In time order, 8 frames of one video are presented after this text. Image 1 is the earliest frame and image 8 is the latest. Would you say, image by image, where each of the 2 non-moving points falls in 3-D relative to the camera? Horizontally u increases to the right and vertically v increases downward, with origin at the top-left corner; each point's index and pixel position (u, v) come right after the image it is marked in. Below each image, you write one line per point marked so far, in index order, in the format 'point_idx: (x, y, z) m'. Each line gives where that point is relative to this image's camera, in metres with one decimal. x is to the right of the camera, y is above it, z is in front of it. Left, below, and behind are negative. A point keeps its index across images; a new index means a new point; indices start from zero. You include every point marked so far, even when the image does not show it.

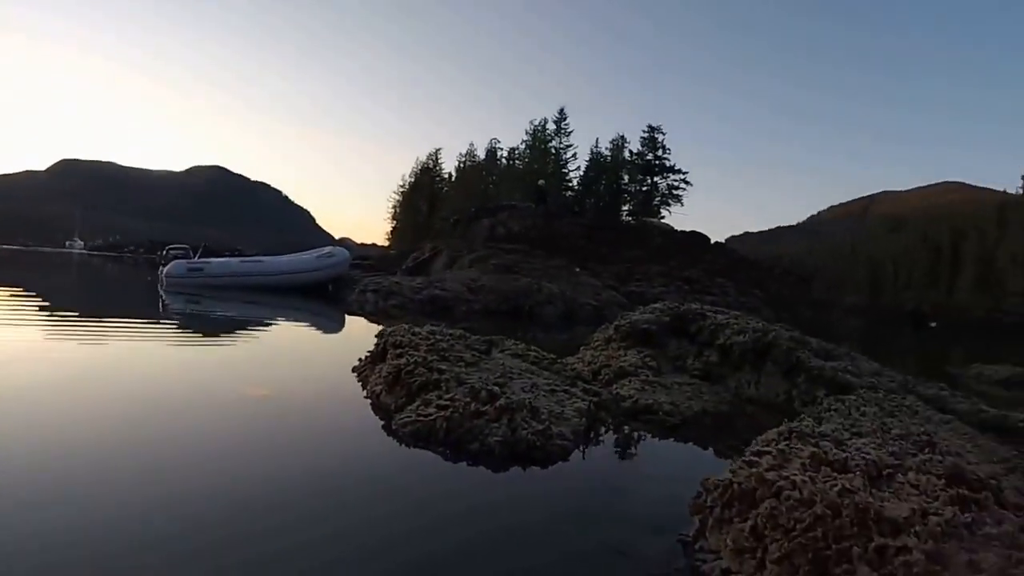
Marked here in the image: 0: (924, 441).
0: (+5.7, -2.1, +10.5) m
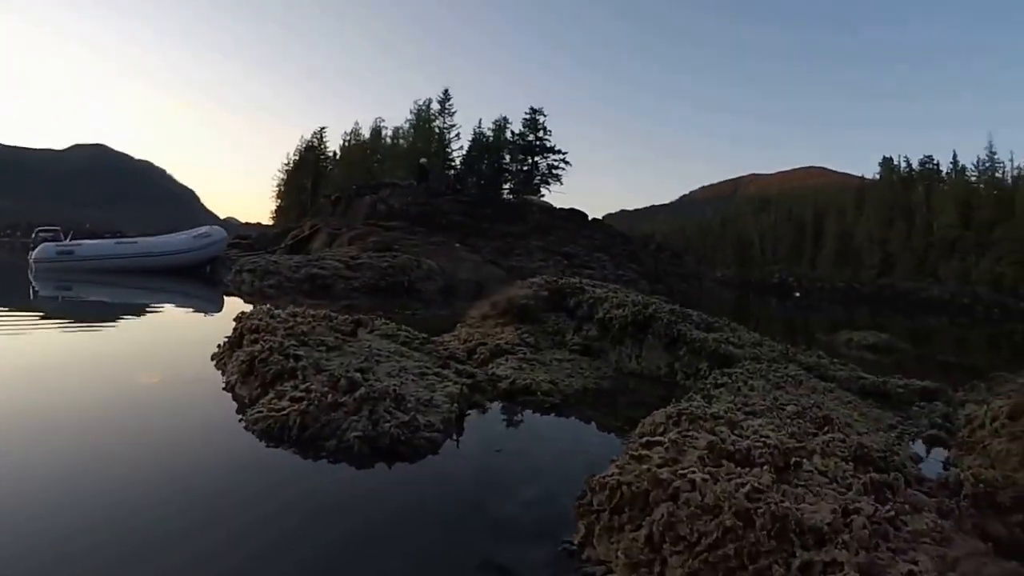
0: (+3.9, -1.7, +9.7) m
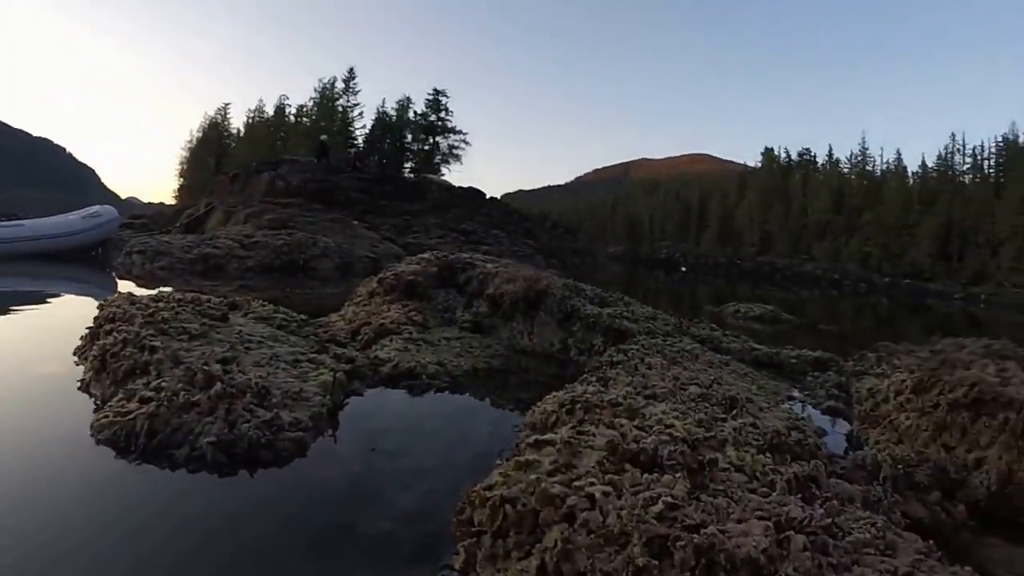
0: (+2.4, -1.3, +8.9) m
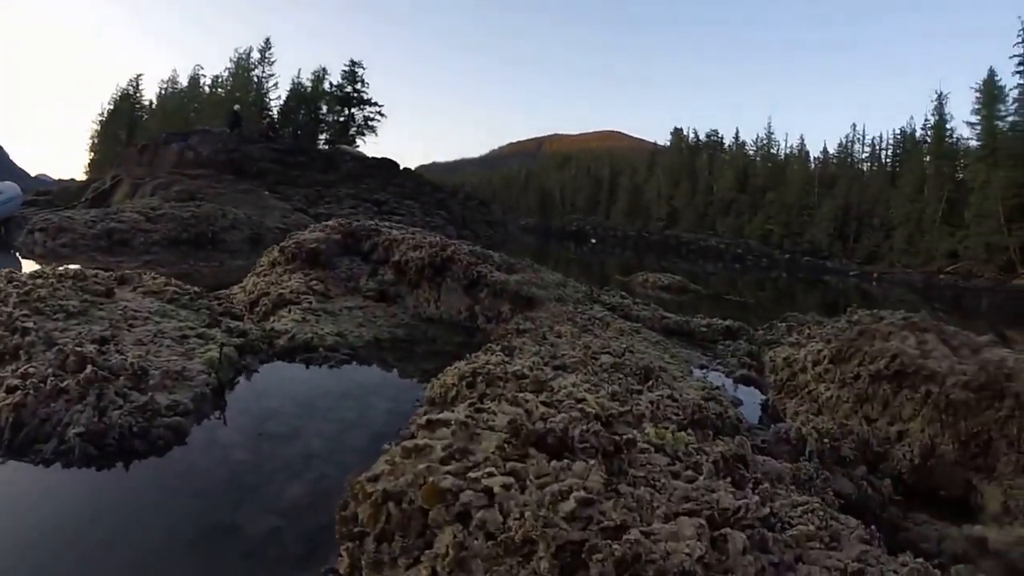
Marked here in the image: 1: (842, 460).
0: (+1.4, -0.9, +8.3) m
1: (+3.1, -1.6, +7.1) m
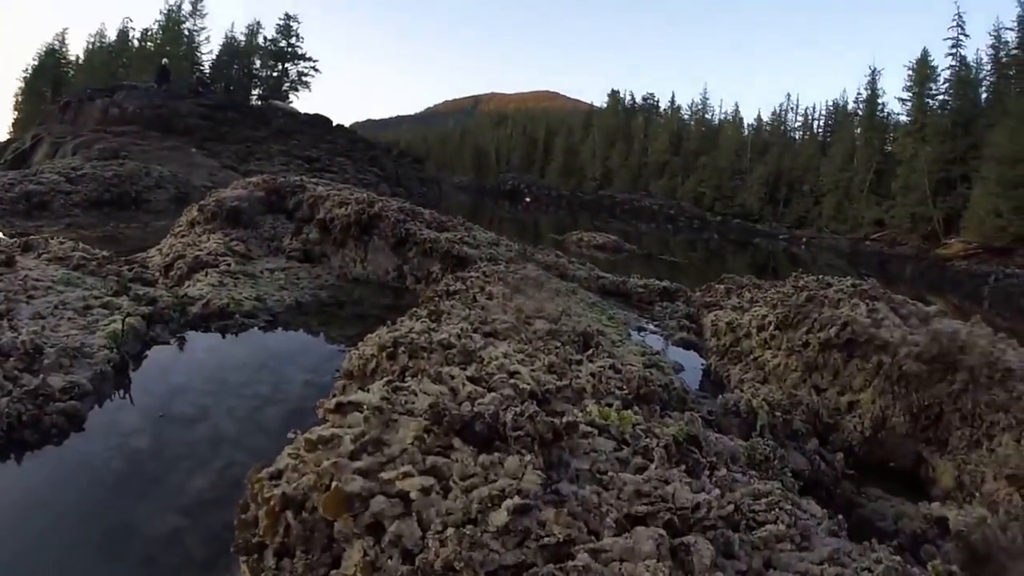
0: (+0.7, -0.5, +7.8) m
1: (+2.5, -1.2, +6.7) m
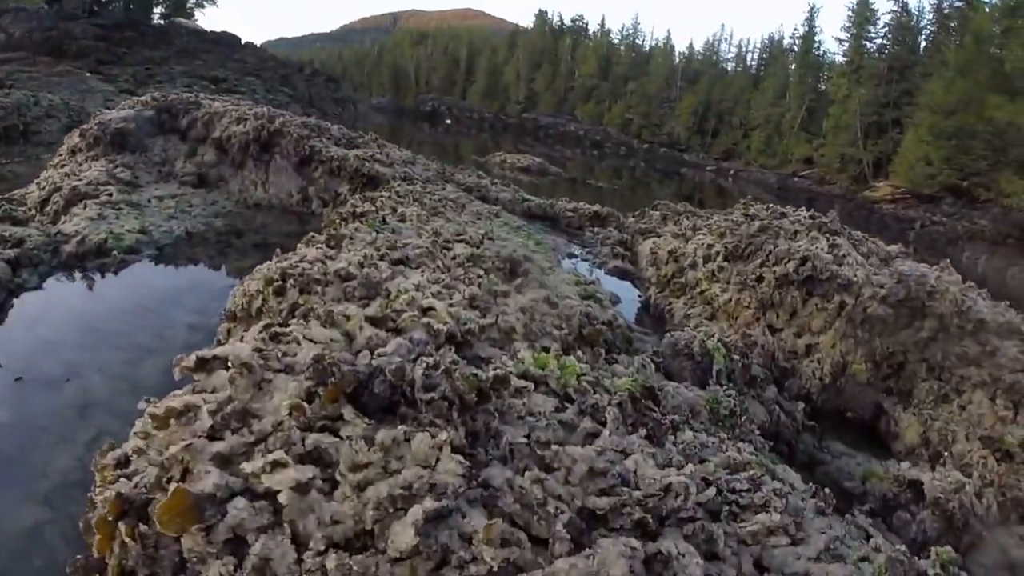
0: (0.0, +0.1, +6.8) m
1: (+1.9, -0.7, +6.0) m
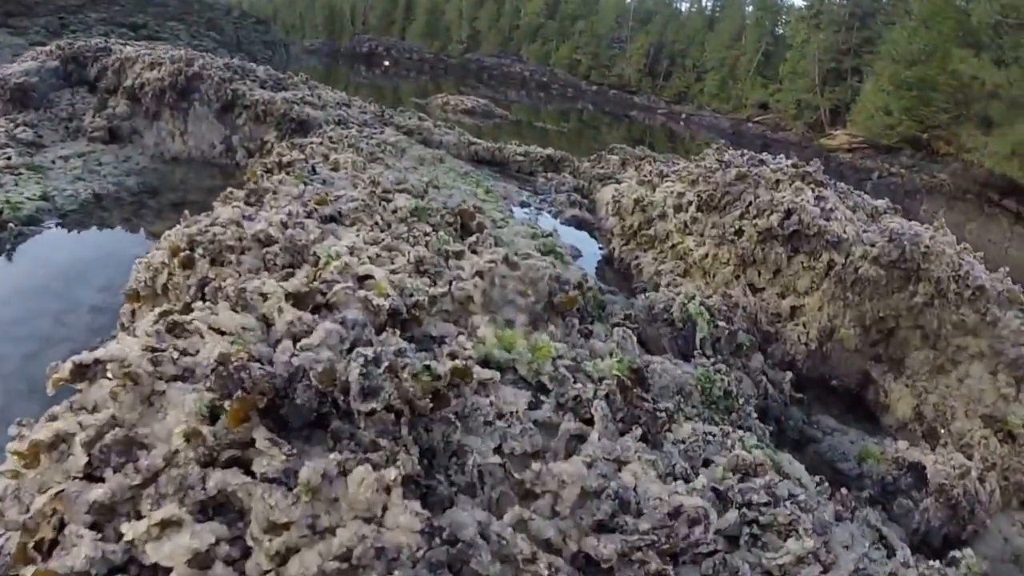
0: (-0.3, +0.5, +6.1) m
1: (+1.6, -0.4, +5.5) m
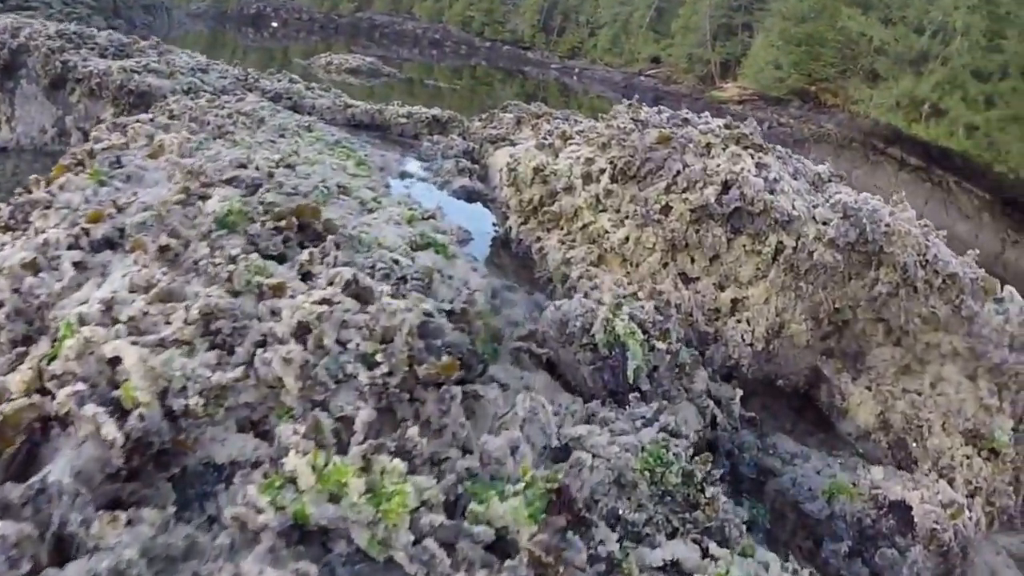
0: (-1.1, +0.3, +4.7) m
1: (+0.9, -0.5, +4.4) m
